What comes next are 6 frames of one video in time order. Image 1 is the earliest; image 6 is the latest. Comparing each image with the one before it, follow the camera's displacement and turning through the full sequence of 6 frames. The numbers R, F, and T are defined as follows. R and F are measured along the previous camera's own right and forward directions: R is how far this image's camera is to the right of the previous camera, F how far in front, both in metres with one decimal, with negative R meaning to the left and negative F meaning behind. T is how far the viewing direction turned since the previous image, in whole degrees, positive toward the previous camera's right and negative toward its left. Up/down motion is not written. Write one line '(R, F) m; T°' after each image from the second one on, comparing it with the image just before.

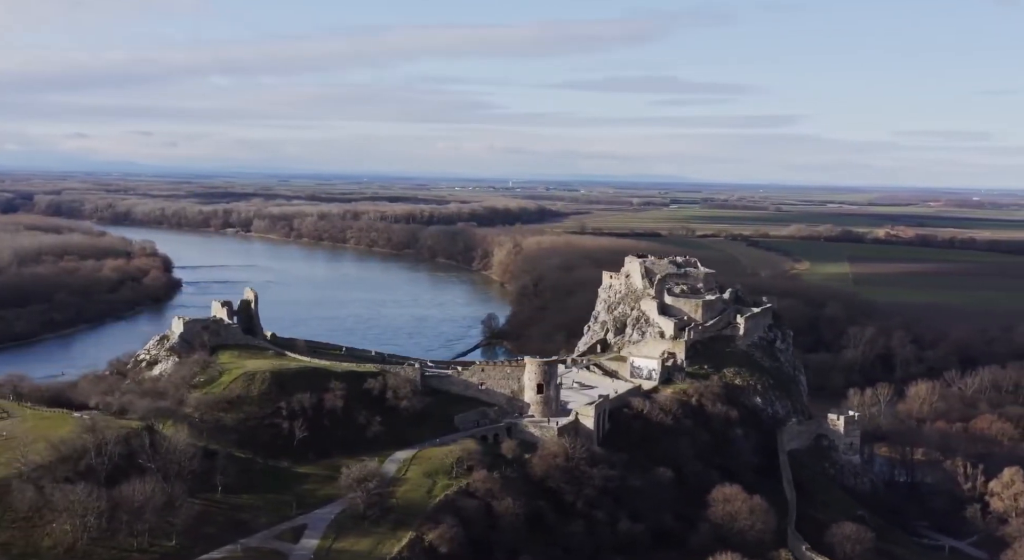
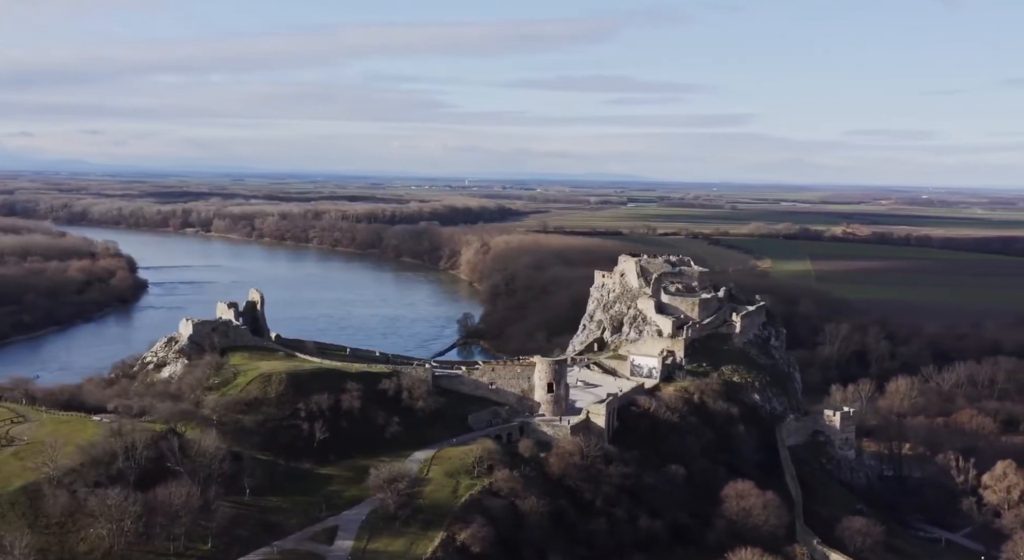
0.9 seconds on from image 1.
(-1.7, -0.1) m; +2°
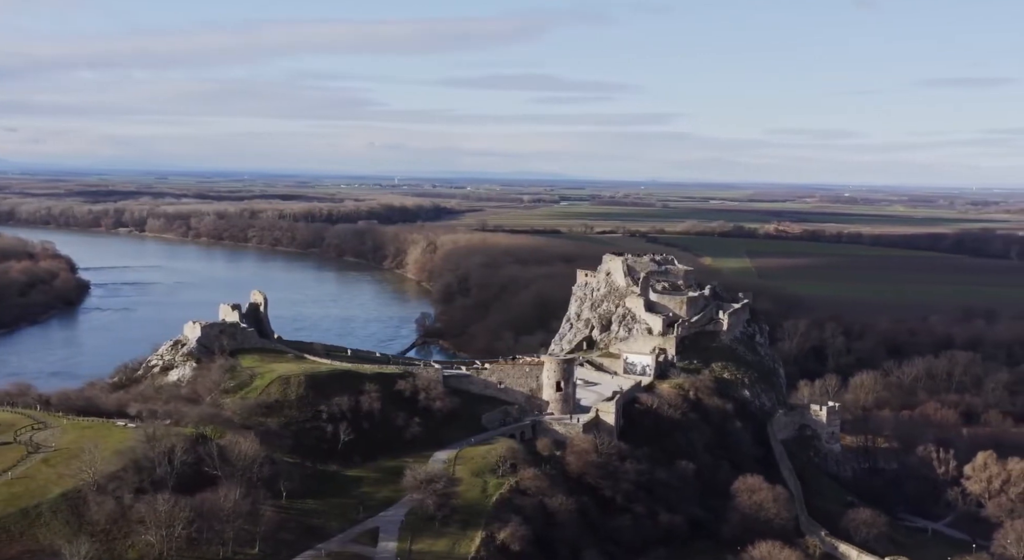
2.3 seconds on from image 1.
(-2.5, -0.1) m; +4°
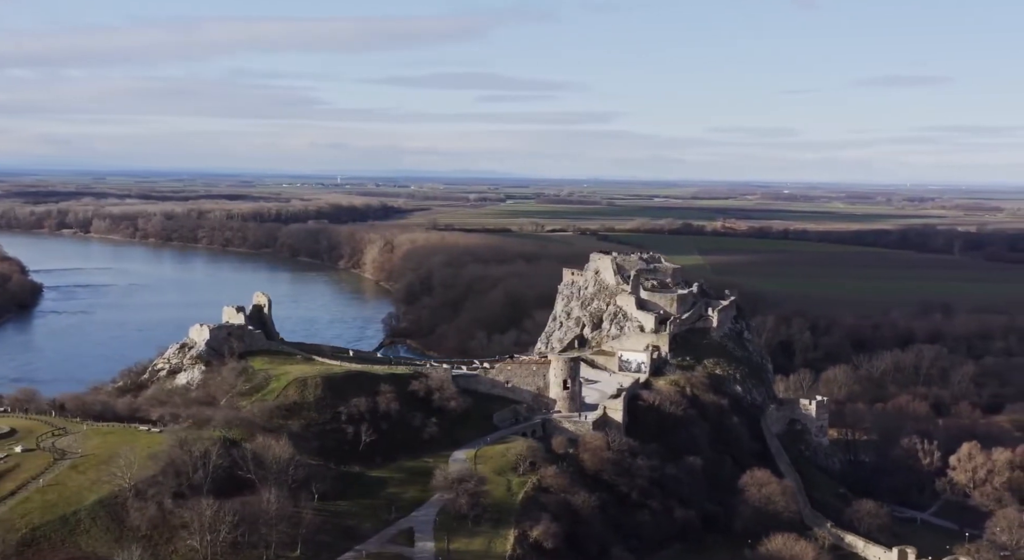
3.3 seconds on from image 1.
(-2.0, -0.1) m; +3°
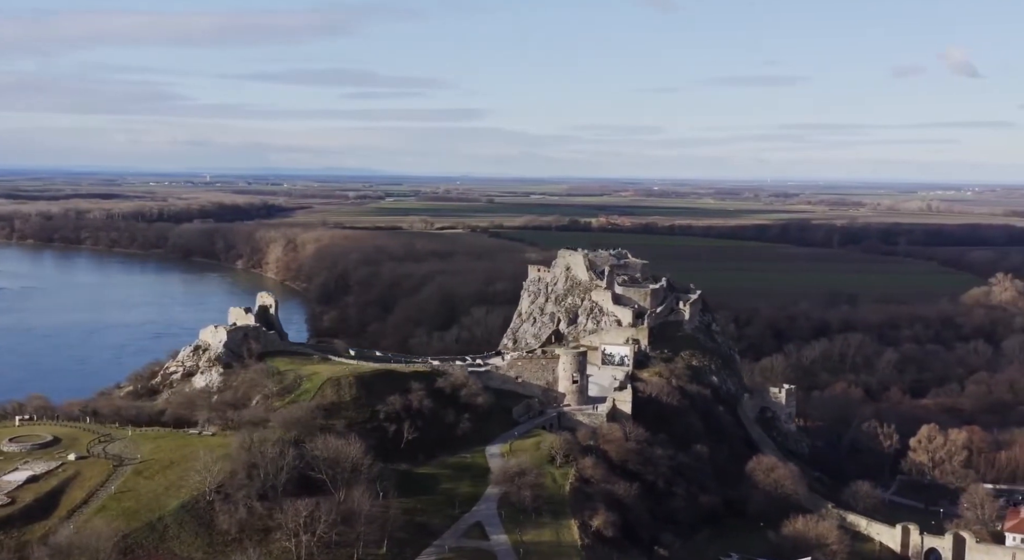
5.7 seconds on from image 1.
(-4.4, -0.2) m; +7°
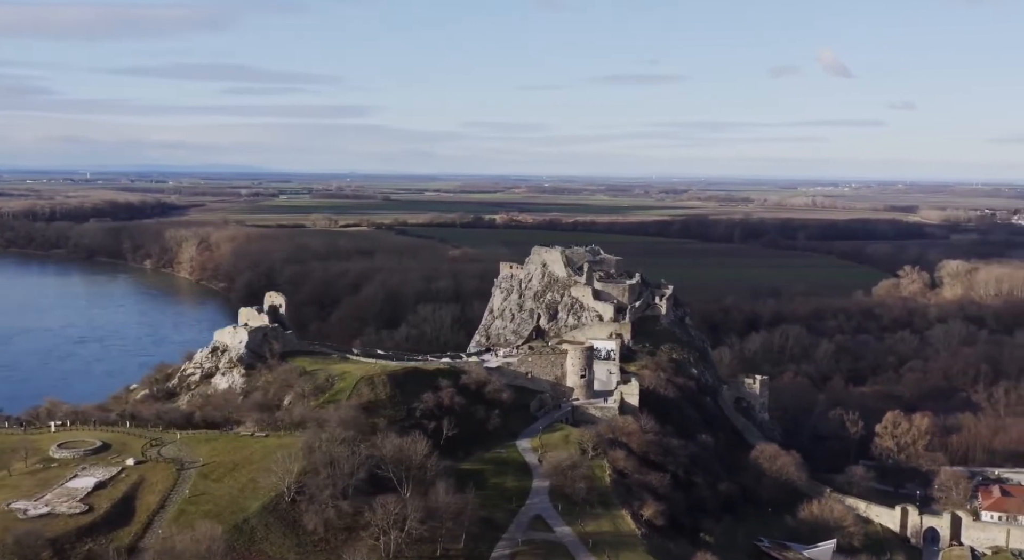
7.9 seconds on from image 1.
(-3.9, -0.2) m; +6°
